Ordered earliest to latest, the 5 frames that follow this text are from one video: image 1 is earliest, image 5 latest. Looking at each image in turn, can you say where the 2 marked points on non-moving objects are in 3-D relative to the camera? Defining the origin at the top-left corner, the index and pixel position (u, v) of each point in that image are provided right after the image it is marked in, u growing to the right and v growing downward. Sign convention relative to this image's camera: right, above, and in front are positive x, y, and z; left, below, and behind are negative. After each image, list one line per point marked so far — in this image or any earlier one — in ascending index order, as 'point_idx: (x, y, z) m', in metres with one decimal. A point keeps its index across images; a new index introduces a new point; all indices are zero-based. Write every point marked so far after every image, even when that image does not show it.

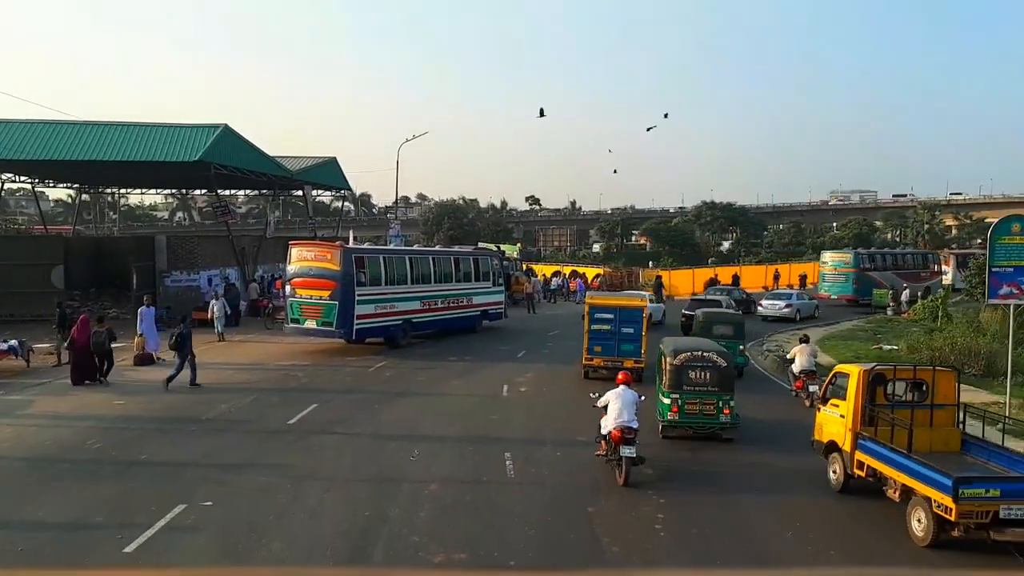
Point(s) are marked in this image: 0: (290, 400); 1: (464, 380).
0: (-4.3, -2.1, +15.2) m
1: (-1.1, -2.0, +18.1) m
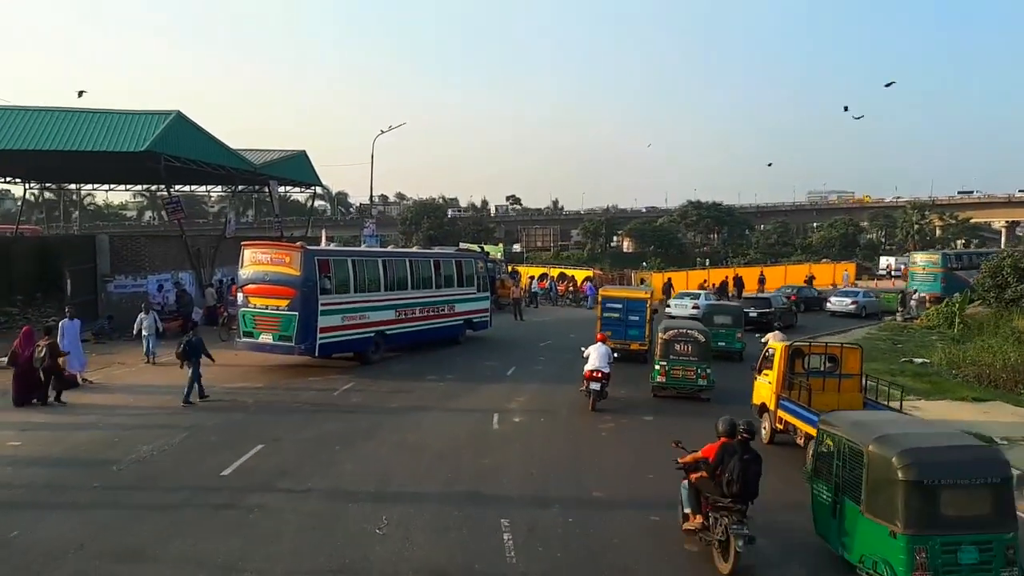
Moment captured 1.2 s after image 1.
0: (-4.4, -2.3, +12.4) m
1: (-1.3, -2.2, +15.3) m
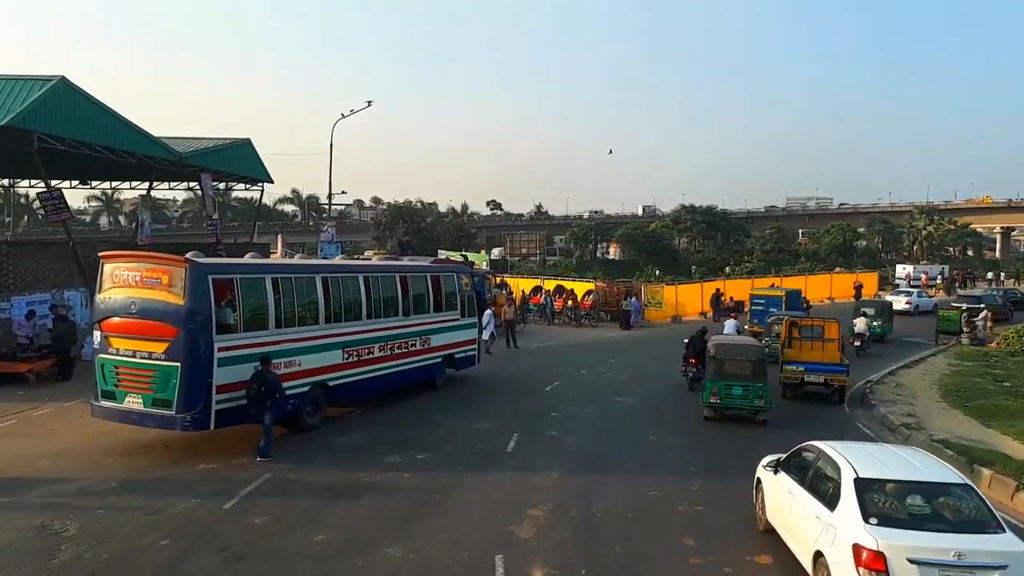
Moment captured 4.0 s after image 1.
0: (-4.2, -2.8, +6.3) m
1: (-1.1, -2.6, +9.2) m
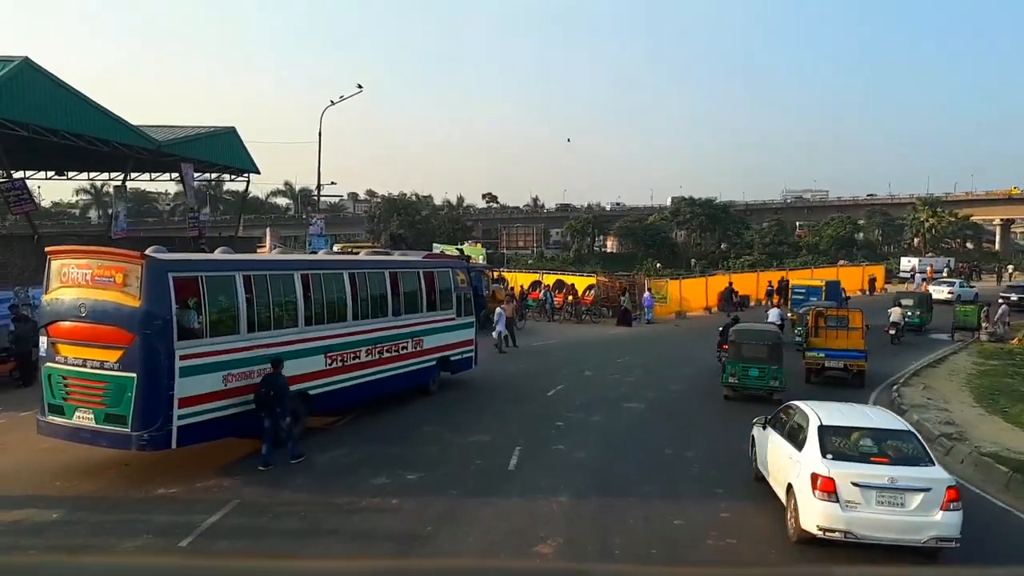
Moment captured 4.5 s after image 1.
0: (-4.1, -2.8, +4.9) m
1: (-1.1, -2.6, +7.9) m
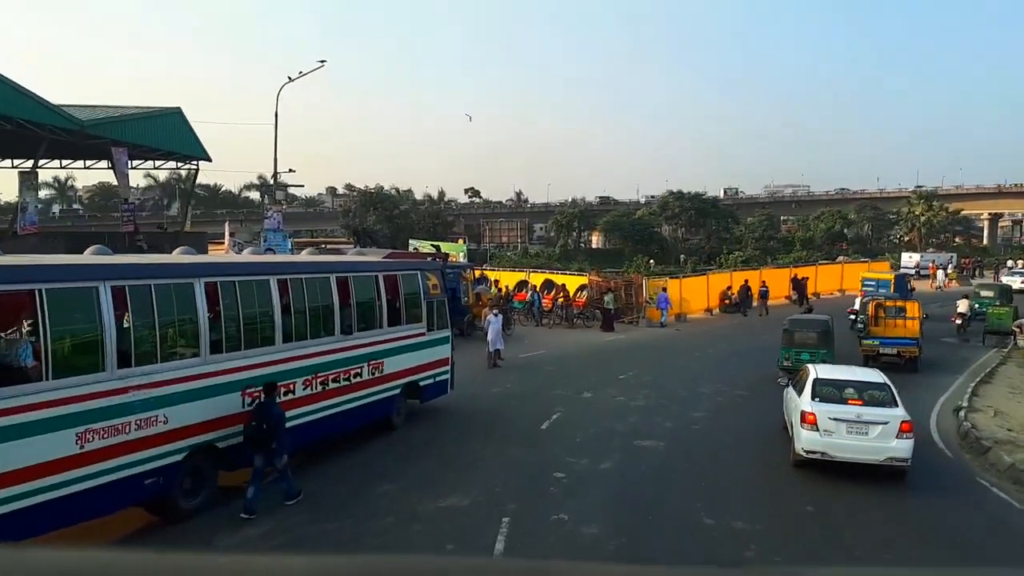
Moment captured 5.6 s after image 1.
0: (-4.1, -3.0, +1.7) m
1: (-1.2, -2.8, +4.8) m
